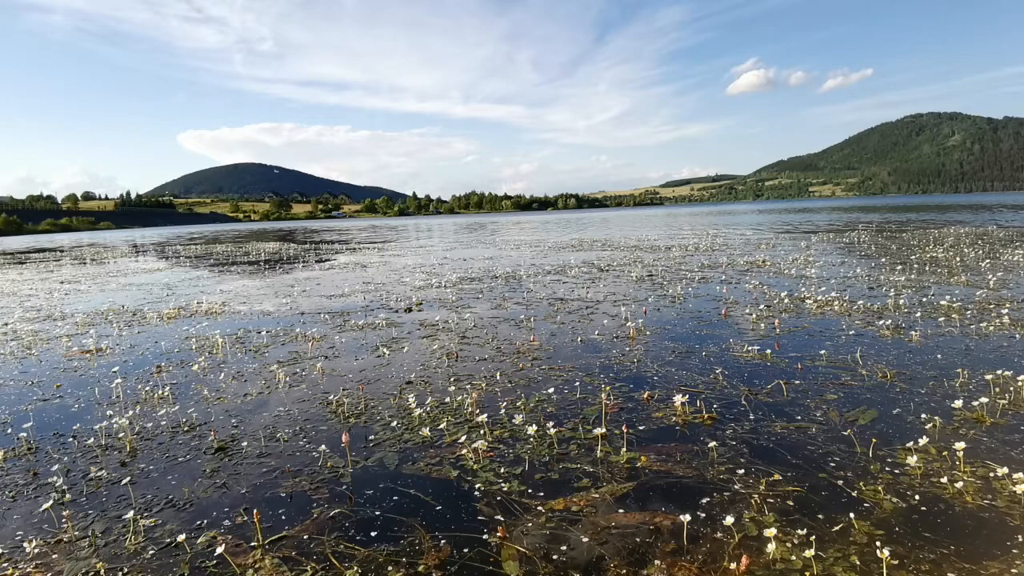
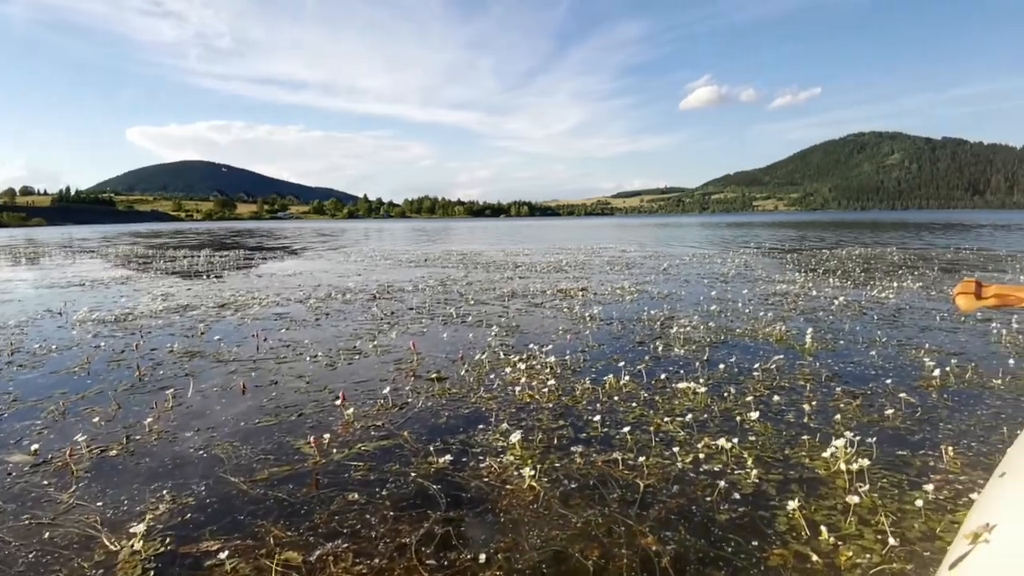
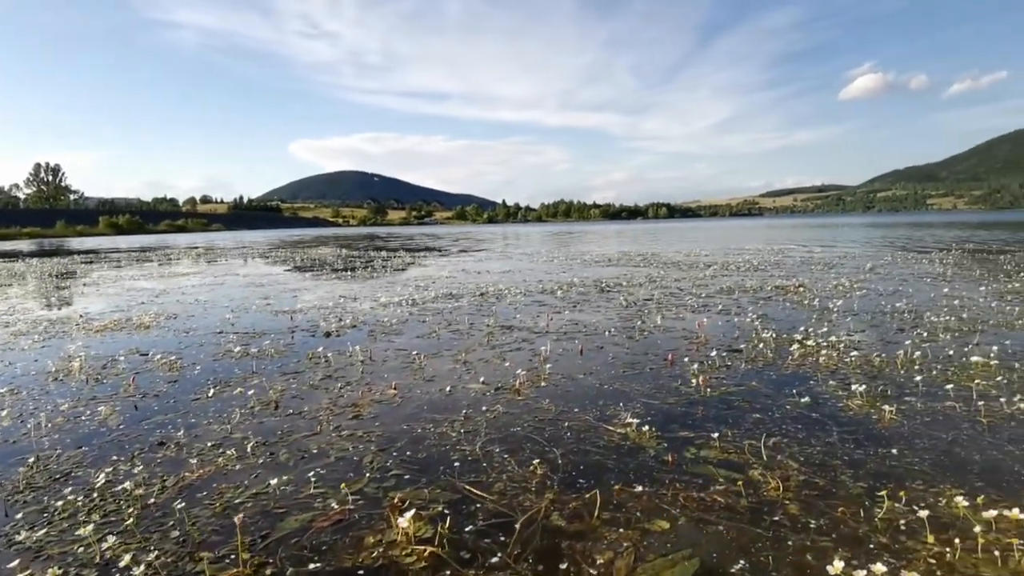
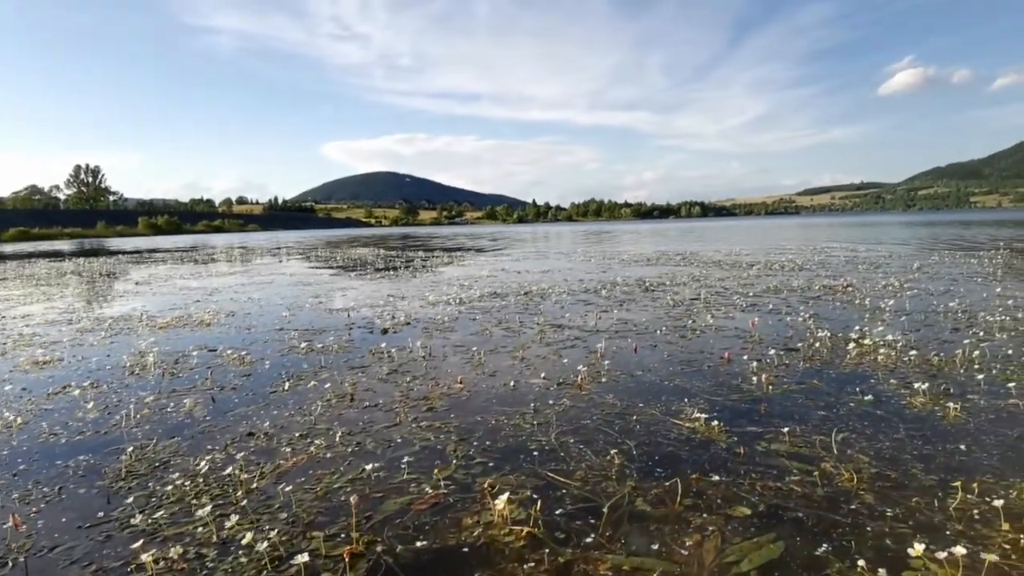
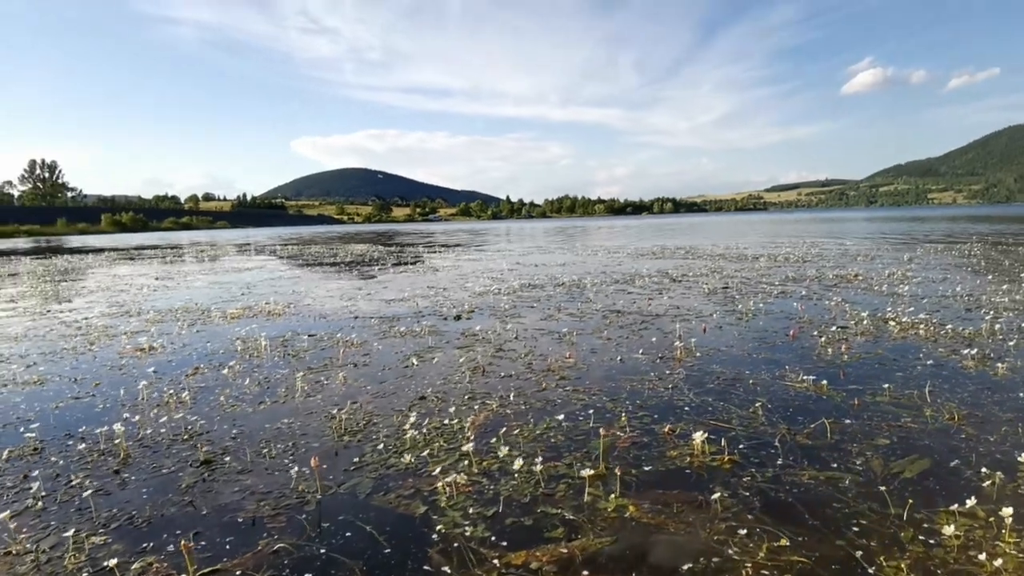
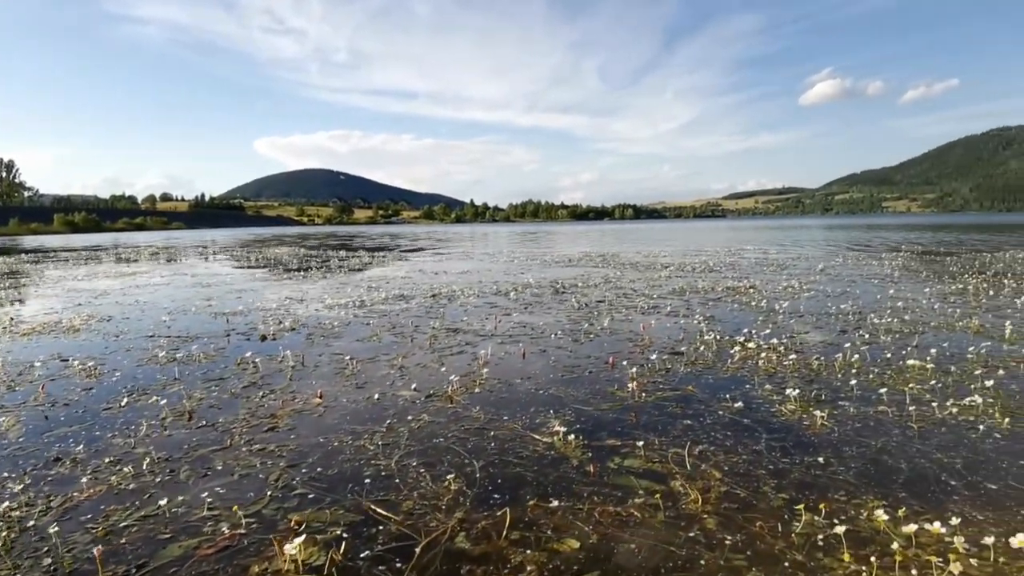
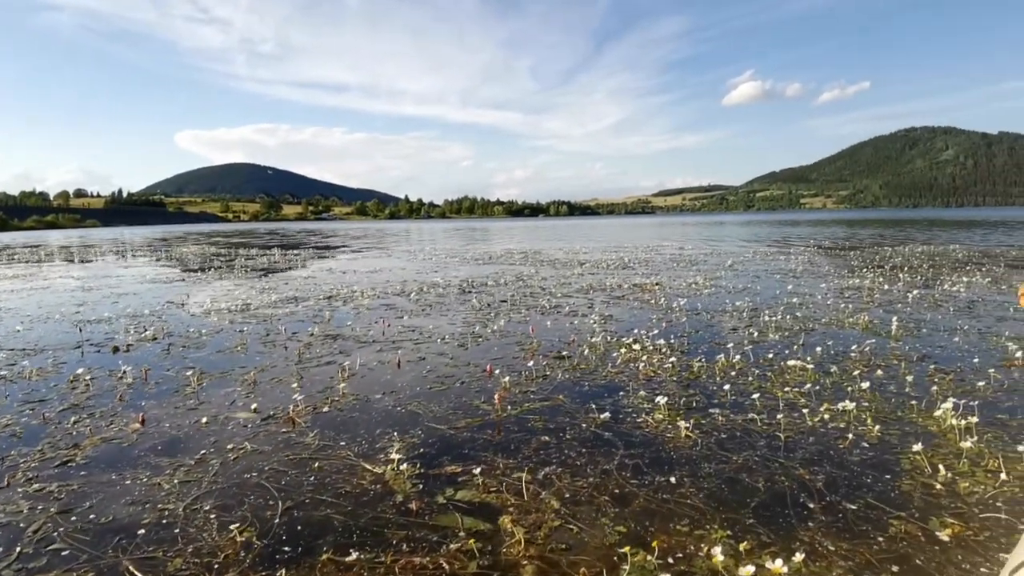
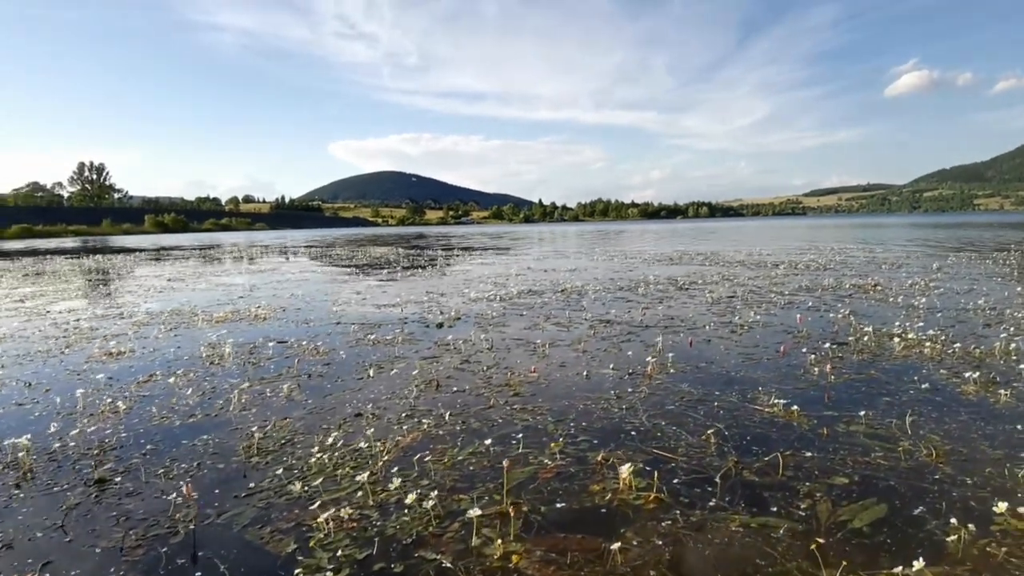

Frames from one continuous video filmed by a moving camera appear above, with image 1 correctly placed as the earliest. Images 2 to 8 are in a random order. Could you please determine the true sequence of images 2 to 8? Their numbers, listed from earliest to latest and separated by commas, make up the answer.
5, 8, 4, 3, 6, 7, 2
